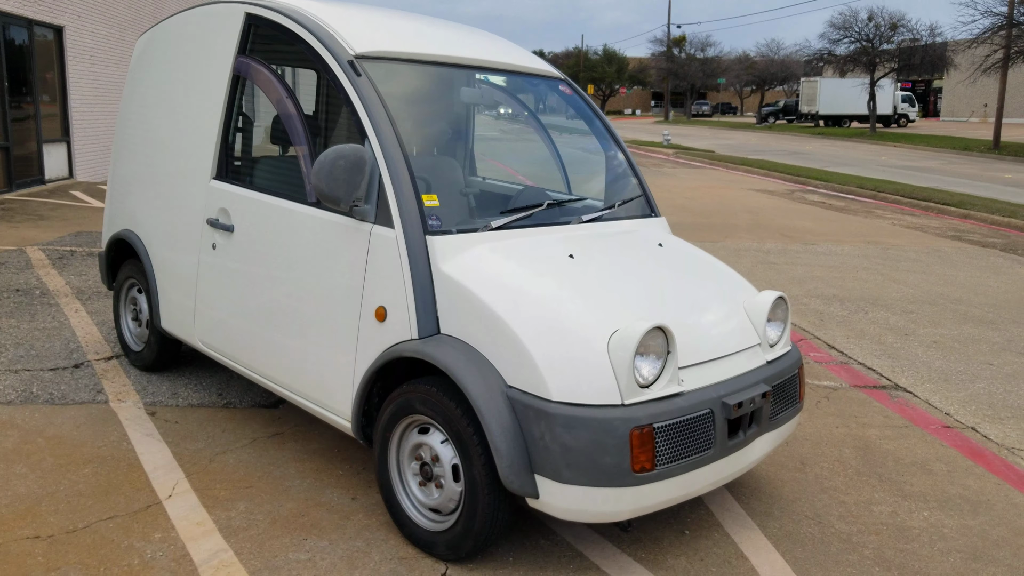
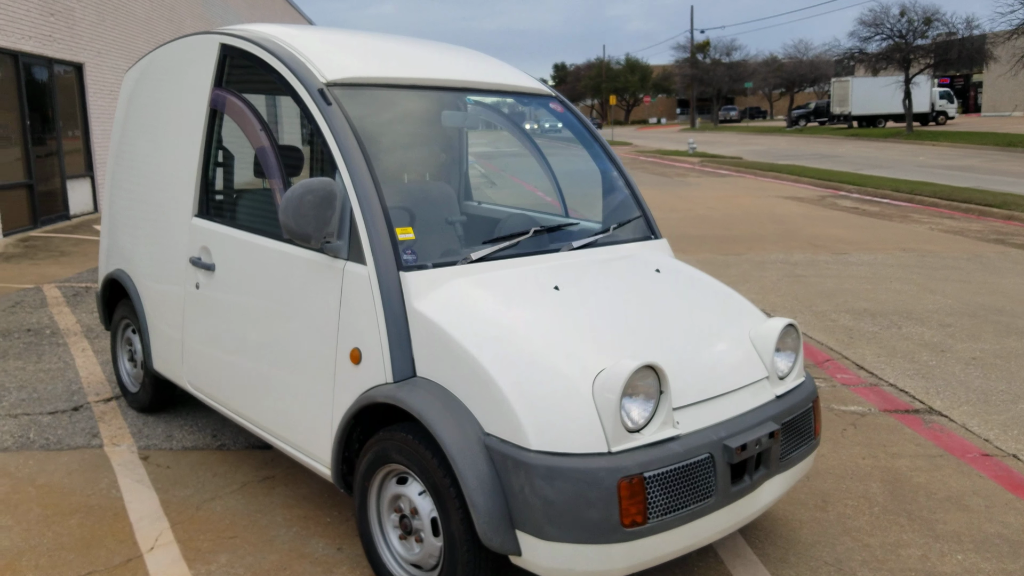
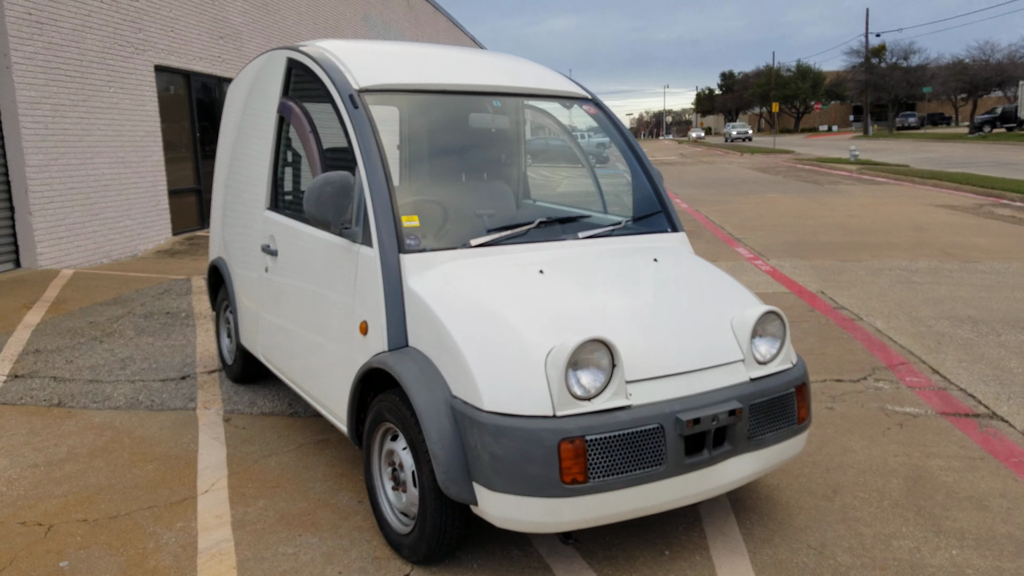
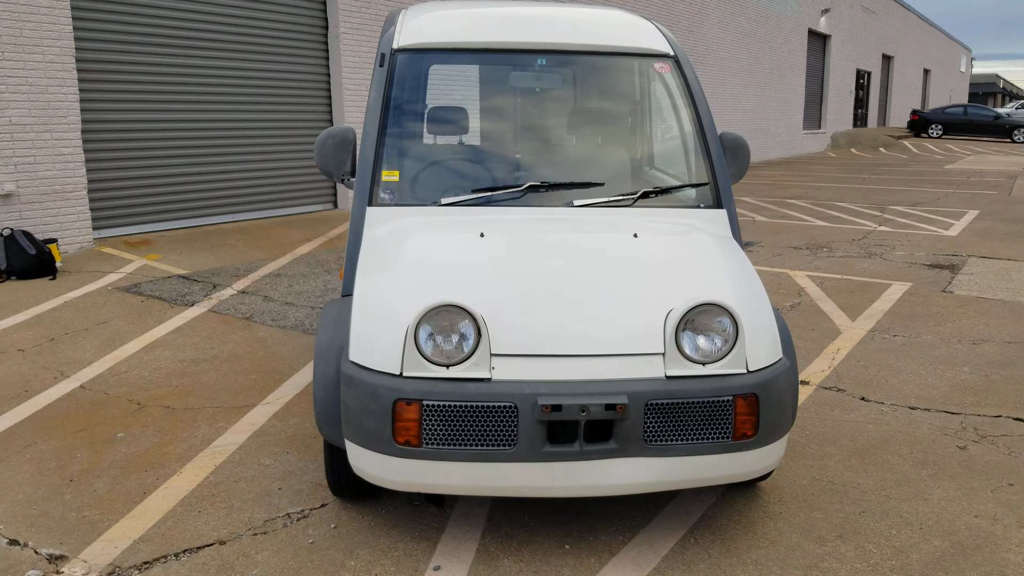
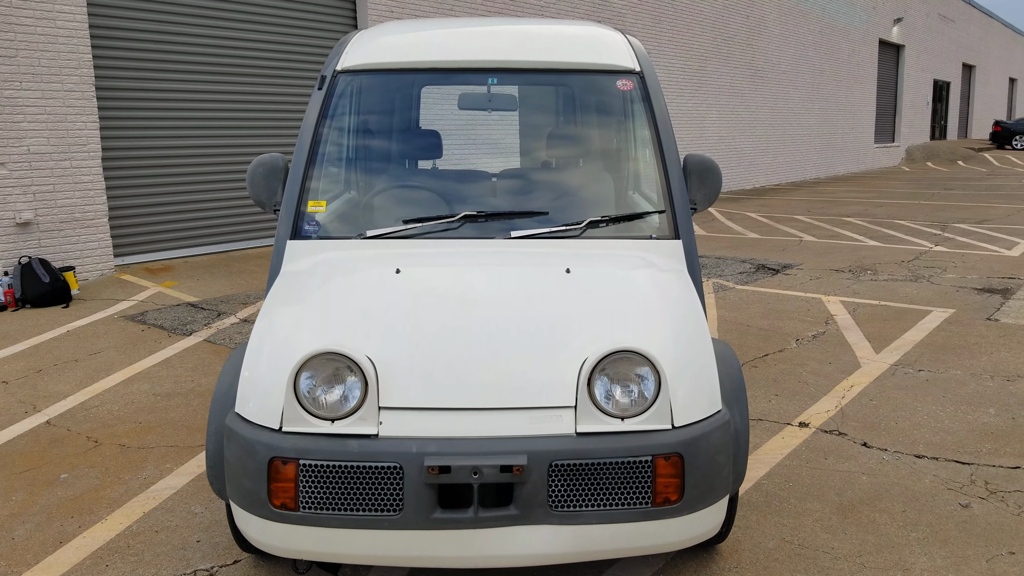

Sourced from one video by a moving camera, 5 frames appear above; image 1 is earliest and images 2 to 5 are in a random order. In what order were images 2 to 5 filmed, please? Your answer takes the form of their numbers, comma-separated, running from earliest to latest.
2, 3, 4, 5
